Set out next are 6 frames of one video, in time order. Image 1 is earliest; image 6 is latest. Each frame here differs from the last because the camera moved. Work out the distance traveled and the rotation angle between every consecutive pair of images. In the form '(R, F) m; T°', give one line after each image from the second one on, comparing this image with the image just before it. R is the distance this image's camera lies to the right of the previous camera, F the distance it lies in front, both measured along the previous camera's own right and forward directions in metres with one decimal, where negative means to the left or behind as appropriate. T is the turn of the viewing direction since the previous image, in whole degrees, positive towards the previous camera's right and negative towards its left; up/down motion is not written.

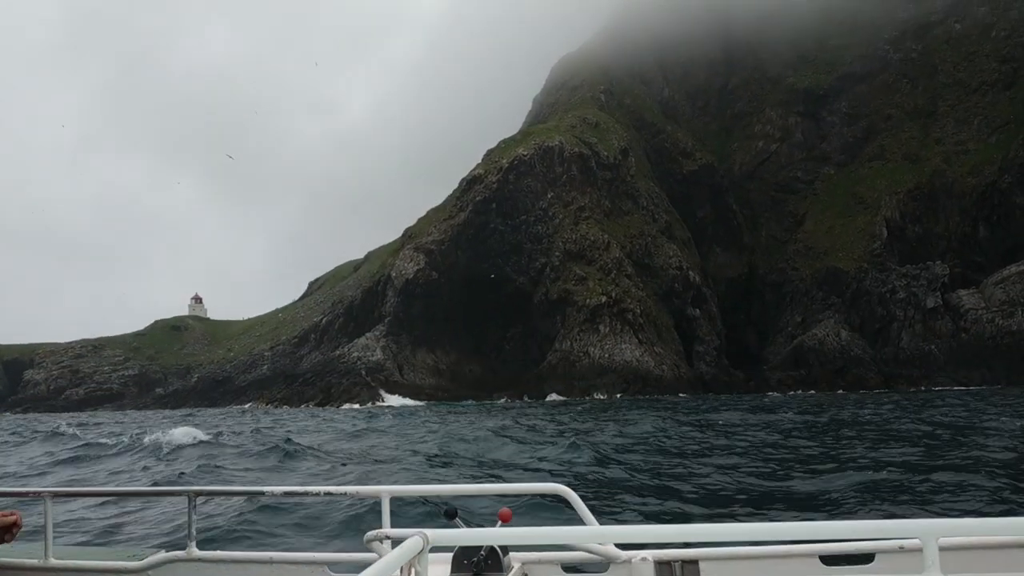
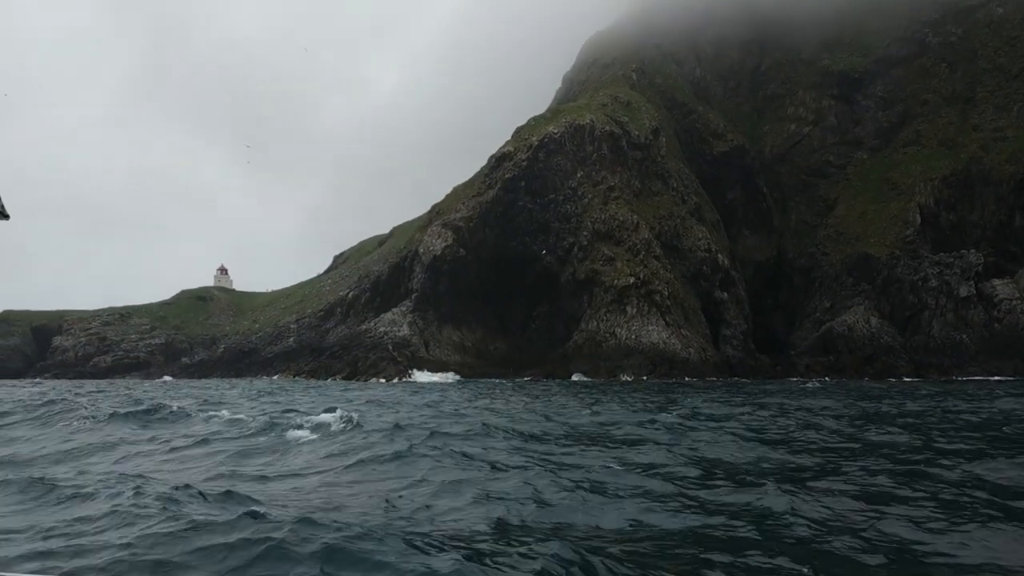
(-1.5, +0.1) m; -1°
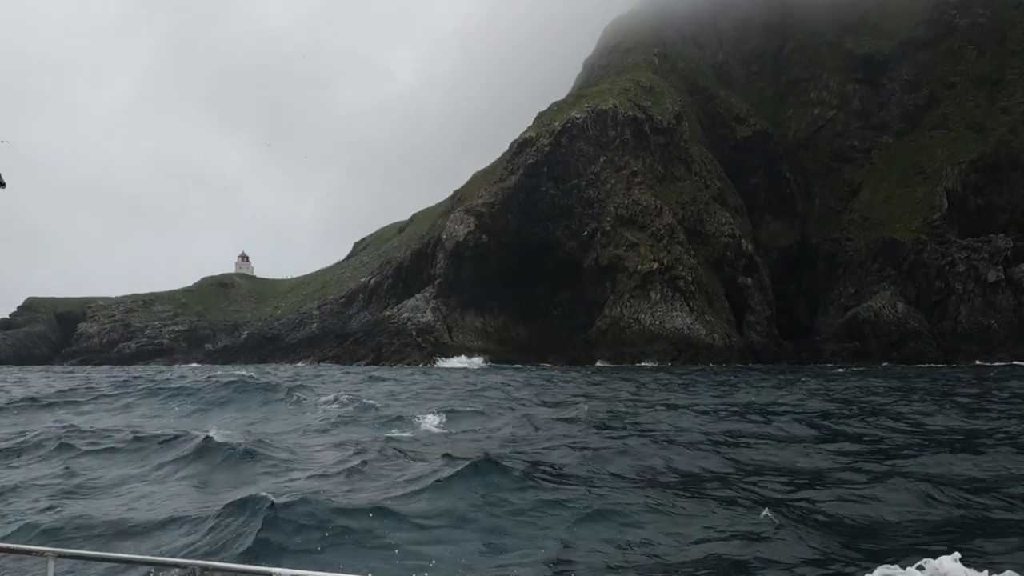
(-1.1, +0.1) m; -1°
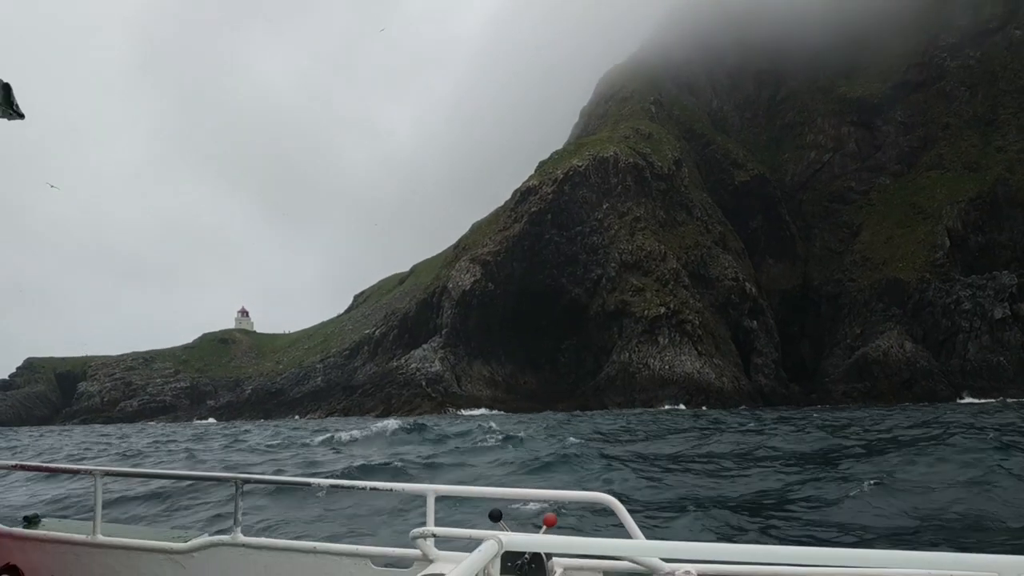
(-1.1, +0.1) m; 0°
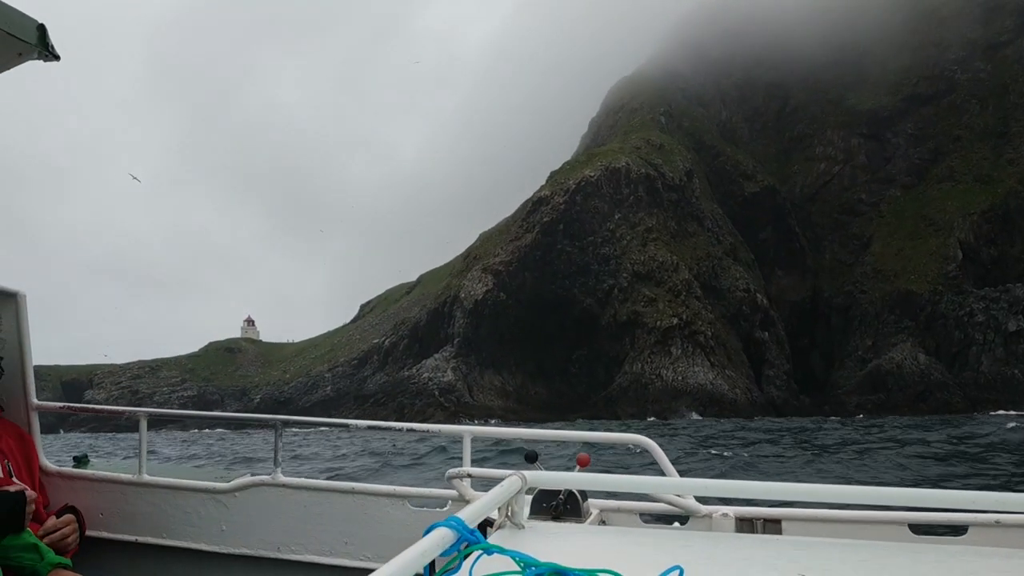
(-1.2, +0.2) m; 0°
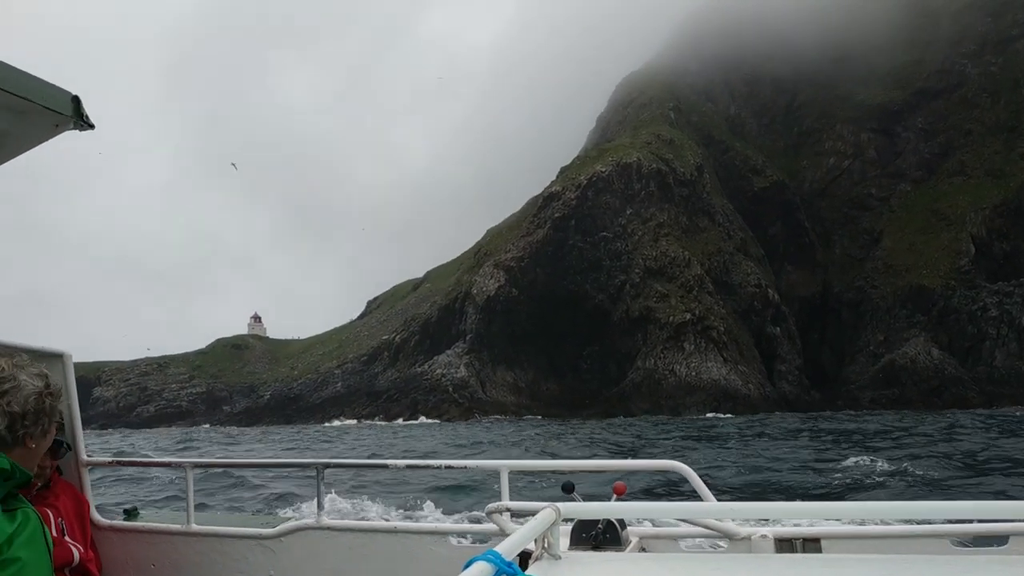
(-1.2, +0.2) m; 0°
